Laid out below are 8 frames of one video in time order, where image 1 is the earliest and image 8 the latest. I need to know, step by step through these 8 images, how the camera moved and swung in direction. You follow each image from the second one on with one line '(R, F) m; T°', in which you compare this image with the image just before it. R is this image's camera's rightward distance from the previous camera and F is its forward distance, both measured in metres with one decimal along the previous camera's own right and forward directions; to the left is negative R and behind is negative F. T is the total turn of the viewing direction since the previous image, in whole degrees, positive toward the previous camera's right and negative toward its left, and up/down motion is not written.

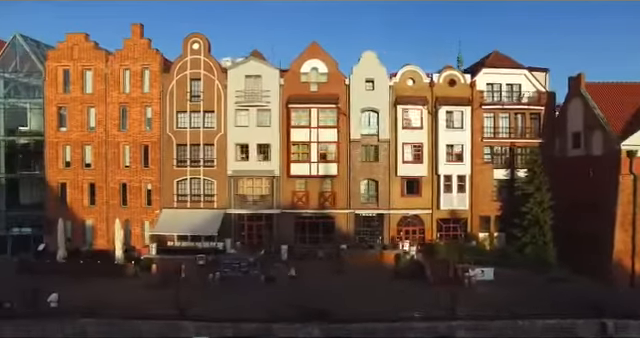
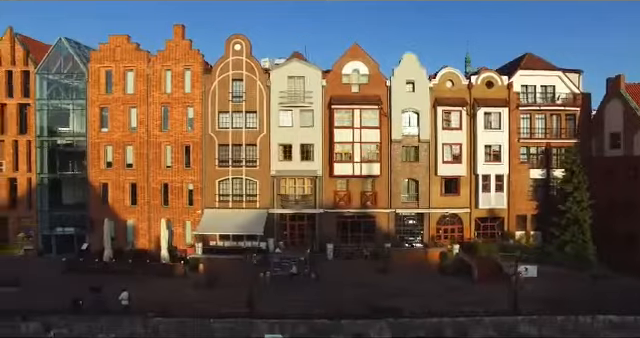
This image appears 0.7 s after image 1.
(-4.5, -0.6) m; +1°
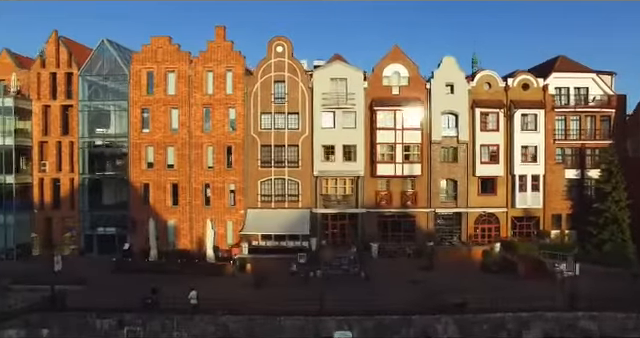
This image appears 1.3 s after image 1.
(-4.8, -0.6) m; +1°
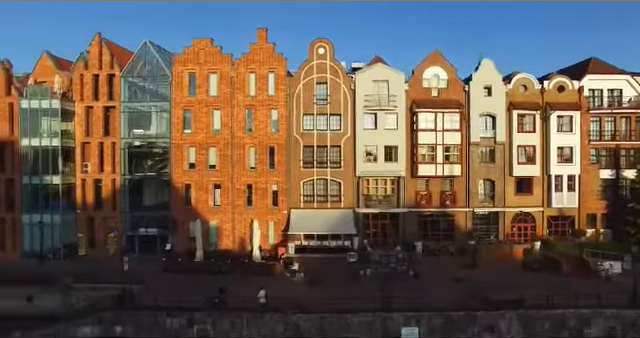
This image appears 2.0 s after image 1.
(-4.8, -0.5) m; +1°
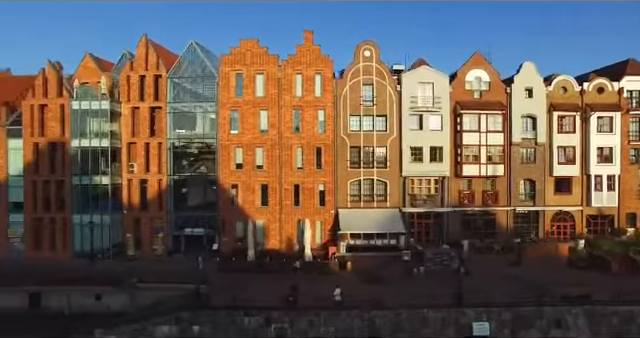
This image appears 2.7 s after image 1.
(-5.2, -0.5) m; +1°
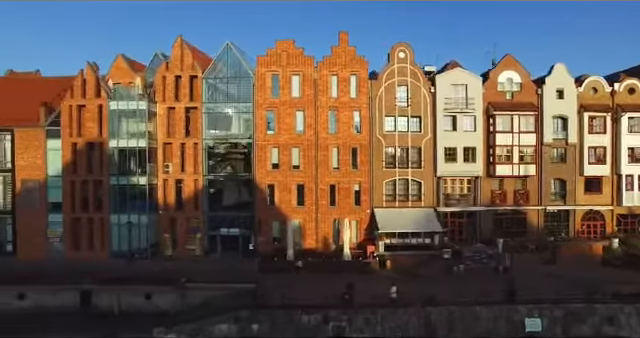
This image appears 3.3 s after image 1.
(-3.9, -0.4) m; 0°
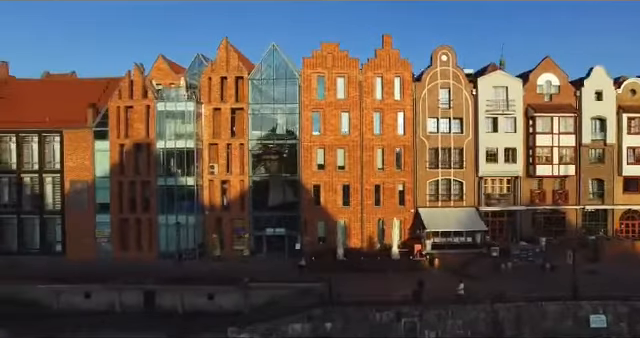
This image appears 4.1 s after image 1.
(-5.0, -0.5) m; 0°
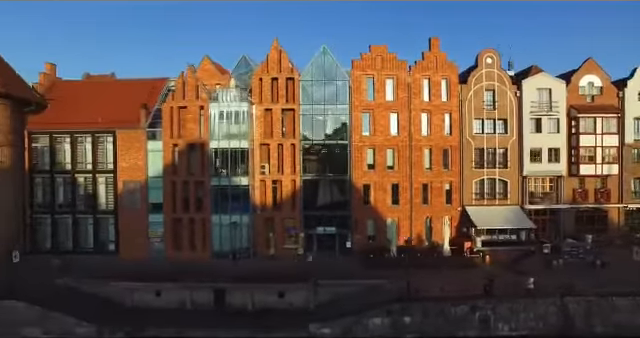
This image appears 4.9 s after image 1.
(-5.8, -0.4) m; +1°
